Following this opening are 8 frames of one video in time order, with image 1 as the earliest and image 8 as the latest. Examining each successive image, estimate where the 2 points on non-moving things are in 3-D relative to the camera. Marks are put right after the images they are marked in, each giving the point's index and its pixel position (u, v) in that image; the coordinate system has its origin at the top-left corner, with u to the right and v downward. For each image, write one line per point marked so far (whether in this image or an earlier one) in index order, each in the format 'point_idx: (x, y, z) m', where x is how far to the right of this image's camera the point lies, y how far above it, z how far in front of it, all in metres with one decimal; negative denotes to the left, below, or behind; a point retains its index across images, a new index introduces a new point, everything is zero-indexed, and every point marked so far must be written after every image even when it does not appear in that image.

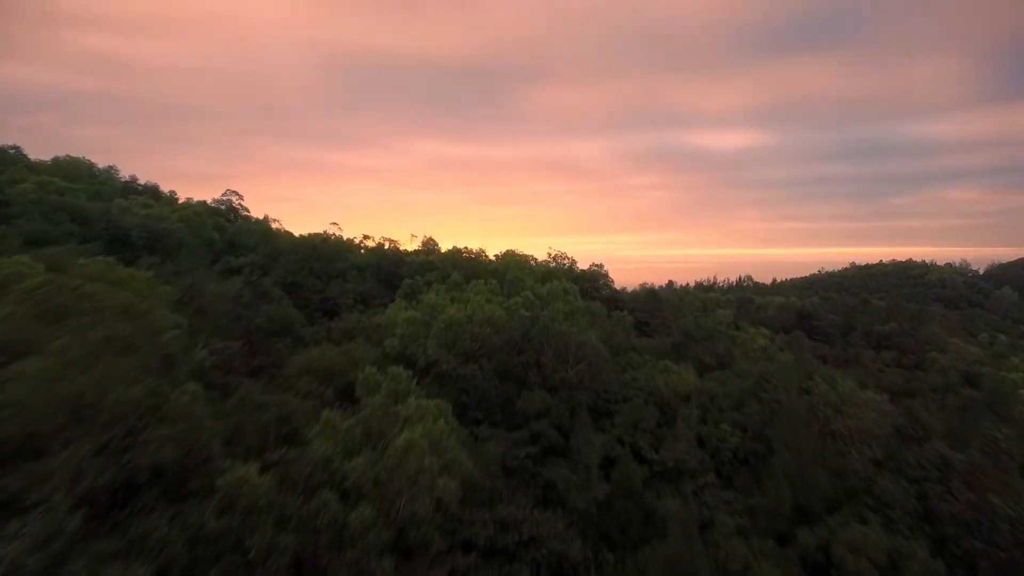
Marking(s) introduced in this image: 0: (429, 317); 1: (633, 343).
0: (-1.6, -0.6, +12.7) m
1: (+2.7, -1.2, +14.3) m
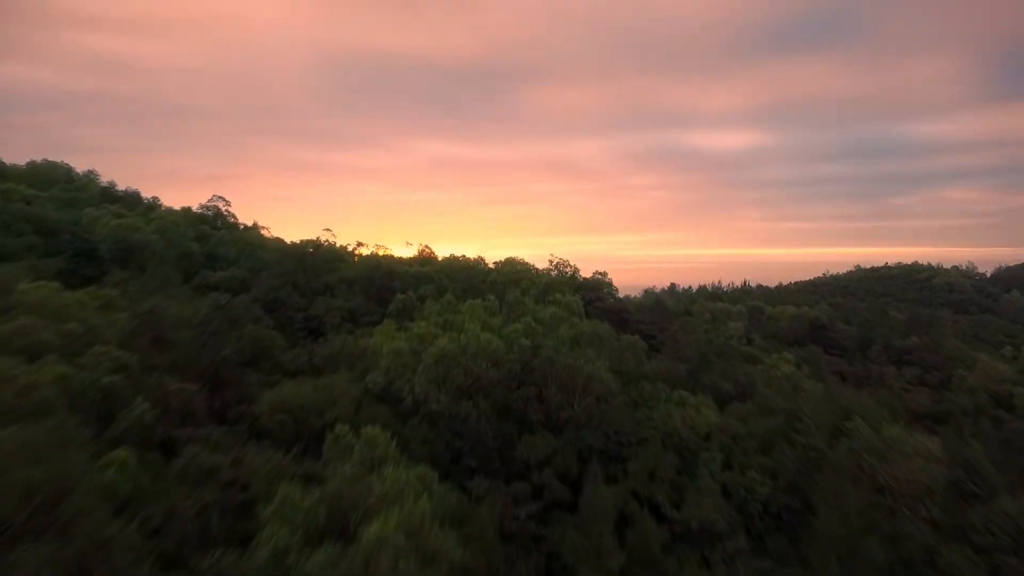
0: (-1.7, -1.0, +11.4) m
1: (+2.7, -1.6, +13.0) m
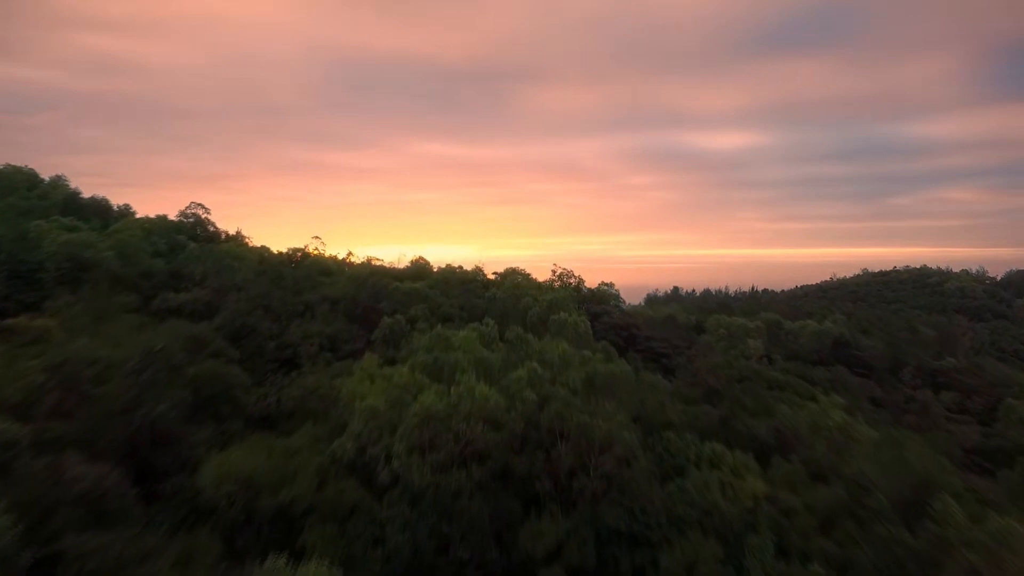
0: (-1.6, -1.6, +9.4) m
1: (+2.7, -2.2, +11.1) m
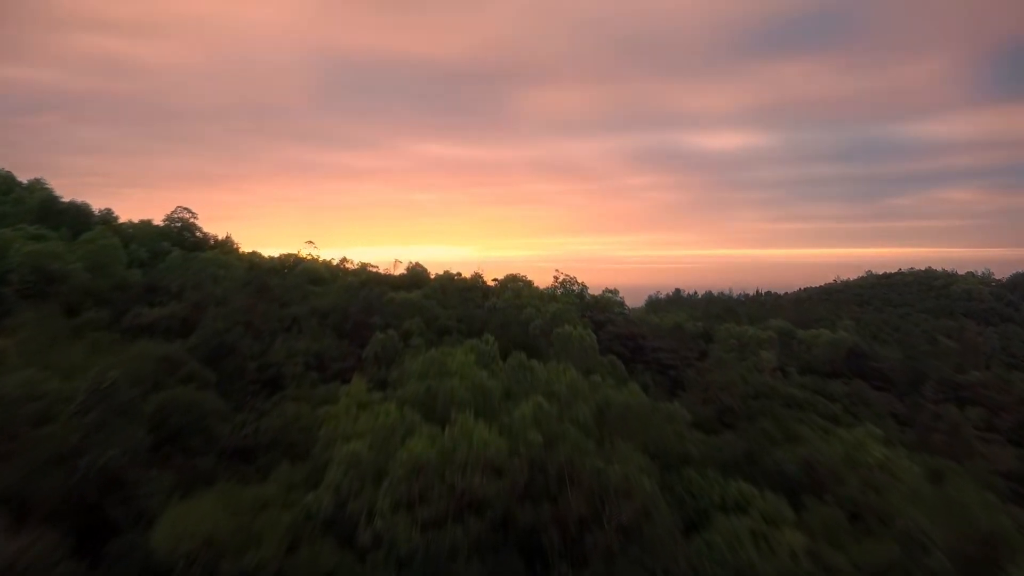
0: (-1.6, -1.9, +8.3) m
1: (+2.8, -2.5, +9.9) m
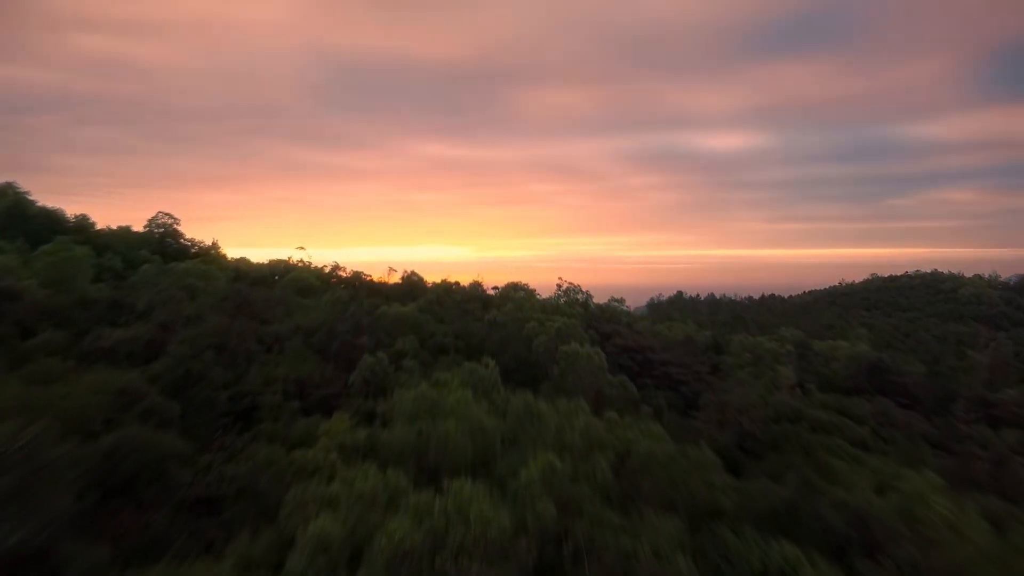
0: (-1.5, -2.3, +6.9) m
1: (+2.8, -2.9, +8.5) m
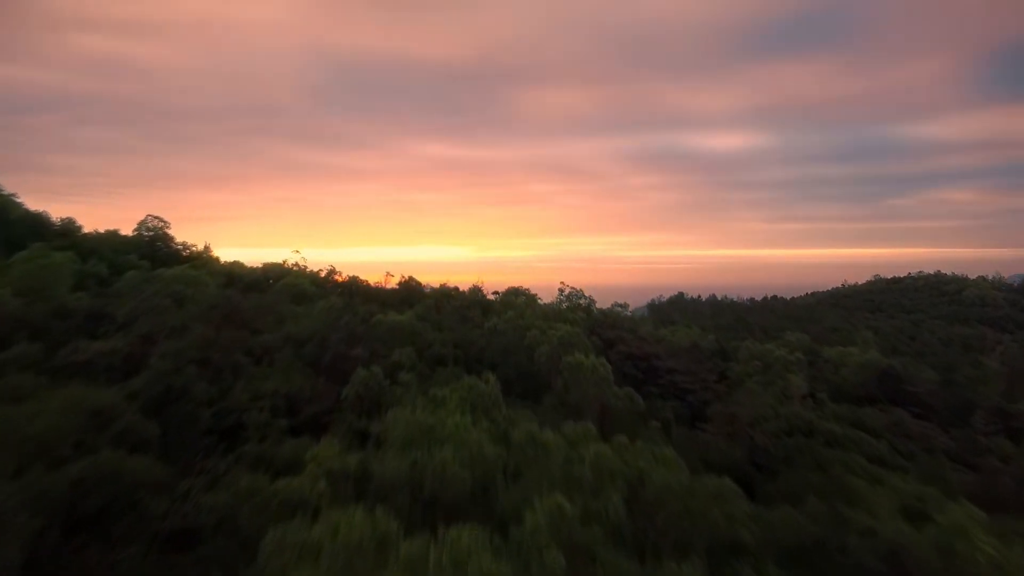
0: (-1.5, -2.5, +6.2) m
1: (+2.9, -3.1, +7.8) m
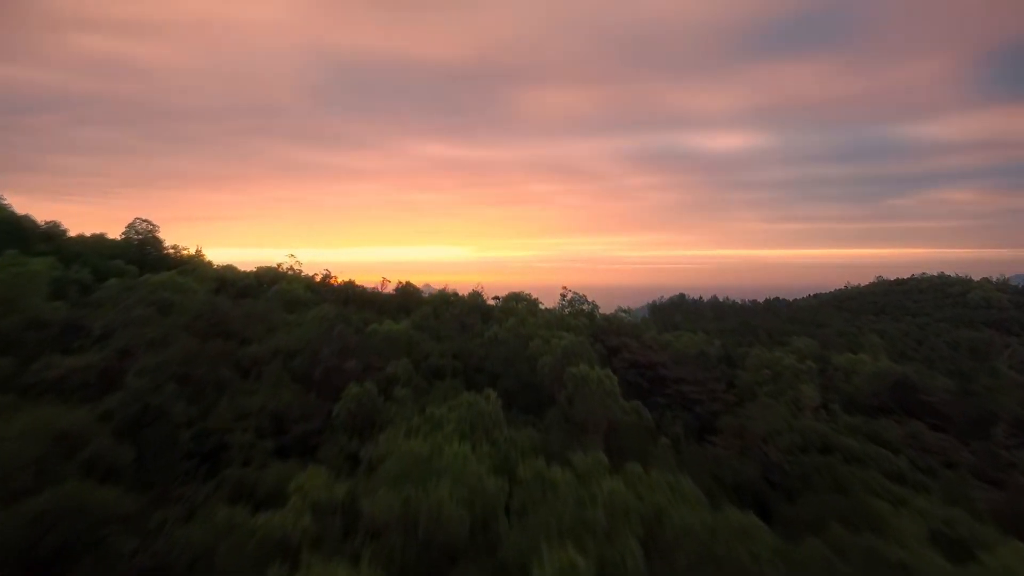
0: (-1.5, -2.7, +5.4) m
1: (+2.9, -3.3, +7.1) m
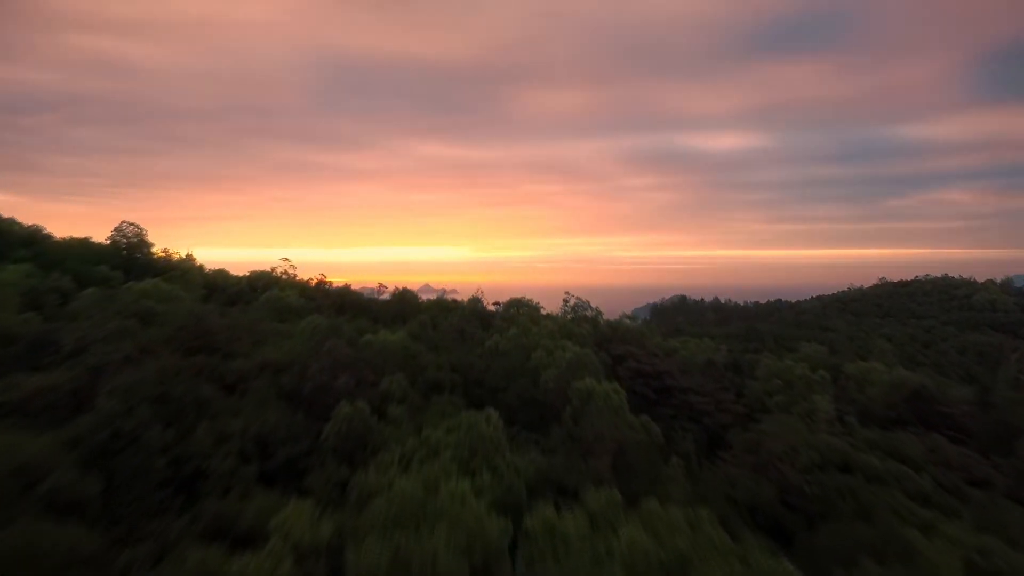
0: (-1.4, -2.9, +4.6) m
1: (+3.0, -3.5, +6.3) m
